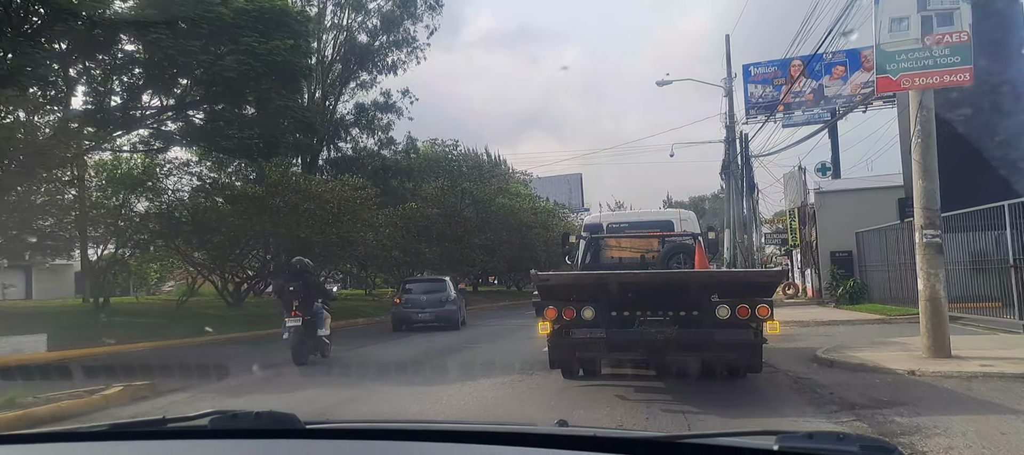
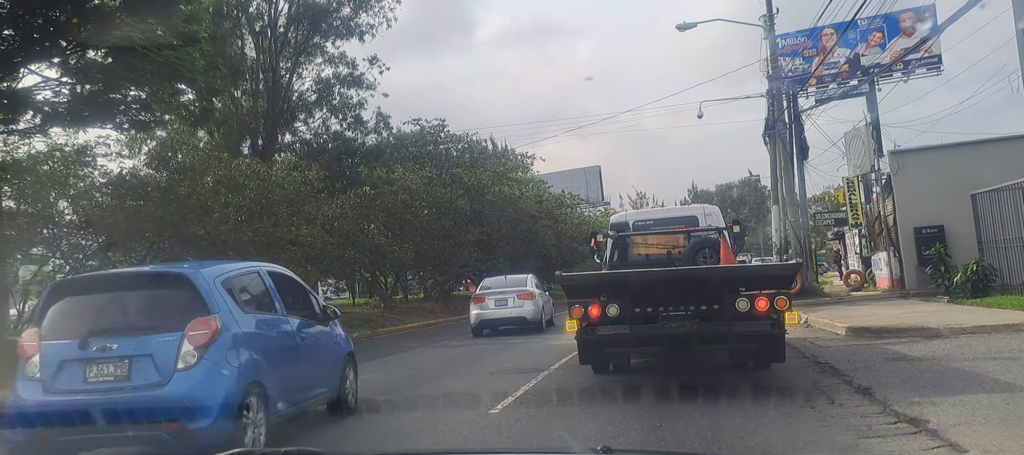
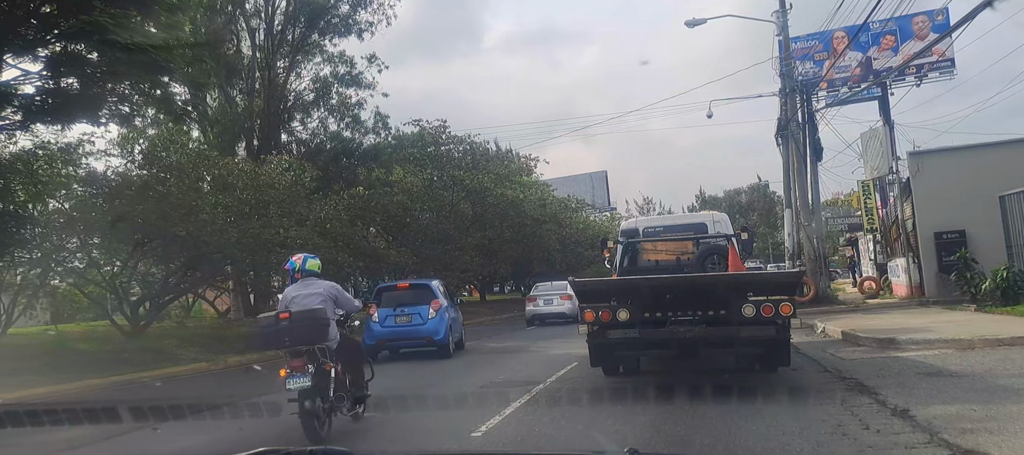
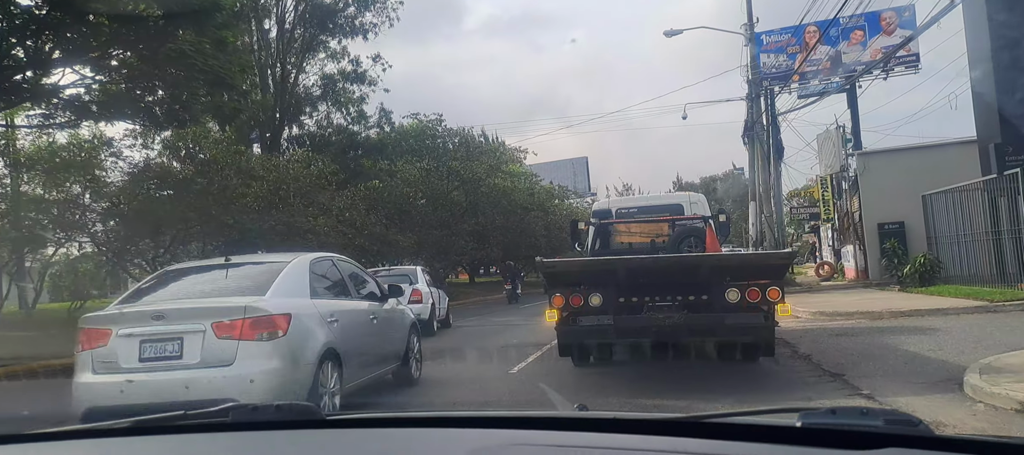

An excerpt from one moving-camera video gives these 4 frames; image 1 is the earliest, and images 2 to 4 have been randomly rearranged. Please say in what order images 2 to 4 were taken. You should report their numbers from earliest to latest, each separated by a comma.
4, 2, 3
